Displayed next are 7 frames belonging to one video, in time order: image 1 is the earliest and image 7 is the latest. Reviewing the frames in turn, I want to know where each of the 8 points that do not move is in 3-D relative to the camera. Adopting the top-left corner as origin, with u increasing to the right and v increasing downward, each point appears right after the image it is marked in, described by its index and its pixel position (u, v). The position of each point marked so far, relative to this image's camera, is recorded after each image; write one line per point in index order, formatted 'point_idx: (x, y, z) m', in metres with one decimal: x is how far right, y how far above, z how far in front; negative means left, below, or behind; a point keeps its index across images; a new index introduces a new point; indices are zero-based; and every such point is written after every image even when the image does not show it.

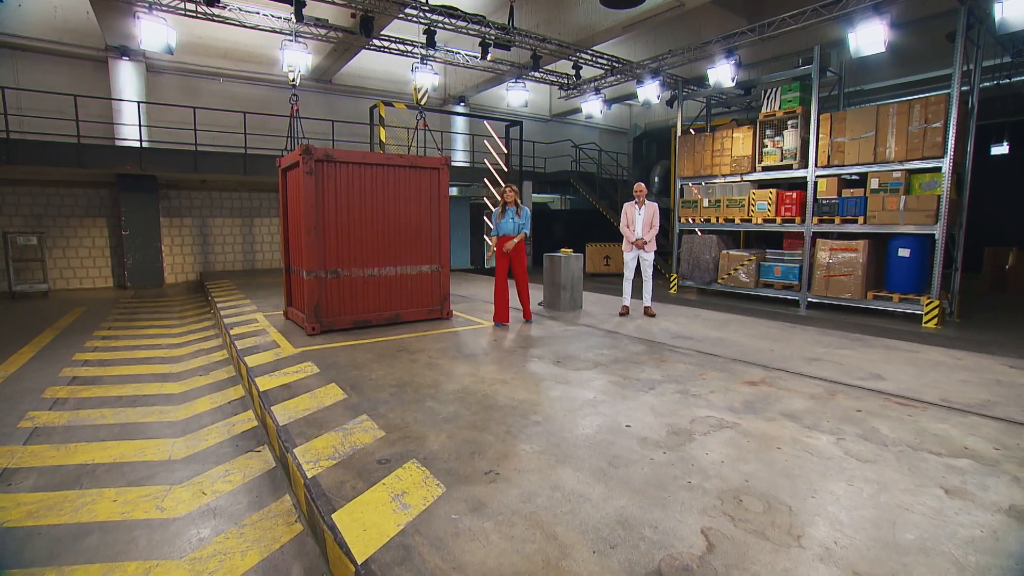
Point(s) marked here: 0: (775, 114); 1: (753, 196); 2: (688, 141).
0: (+3.5, +2.3, +8.9) m
1: (+3.3, +1.3, +9.2) m
2: (+2.7, +2.2, +10.0) m
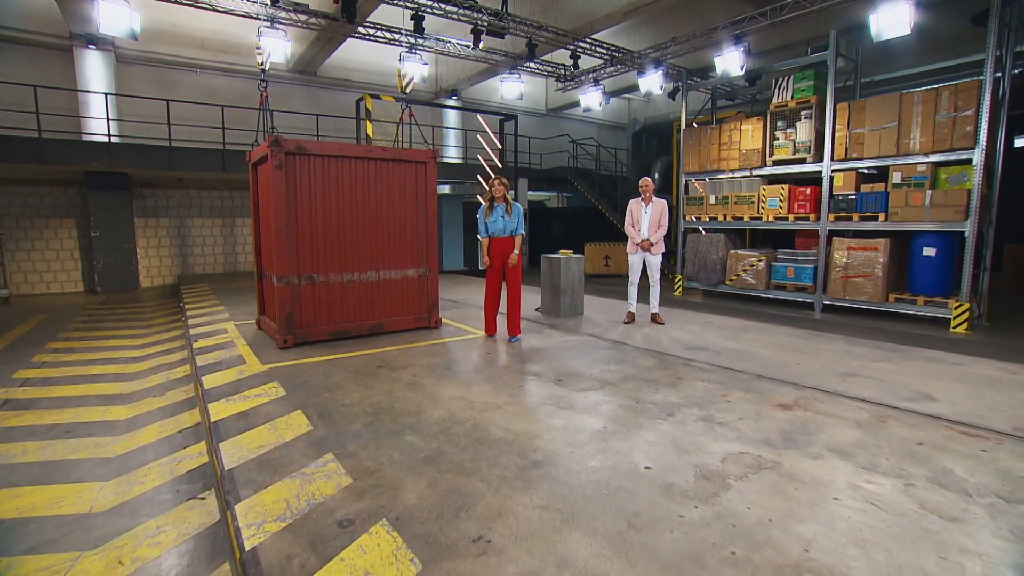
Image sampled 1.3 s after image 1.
0: (+3.4, +2.3, +8.2) m
1: (+3.2, +1.3, +8.5) m
2: (+2.6, +2.2, +9.3) m
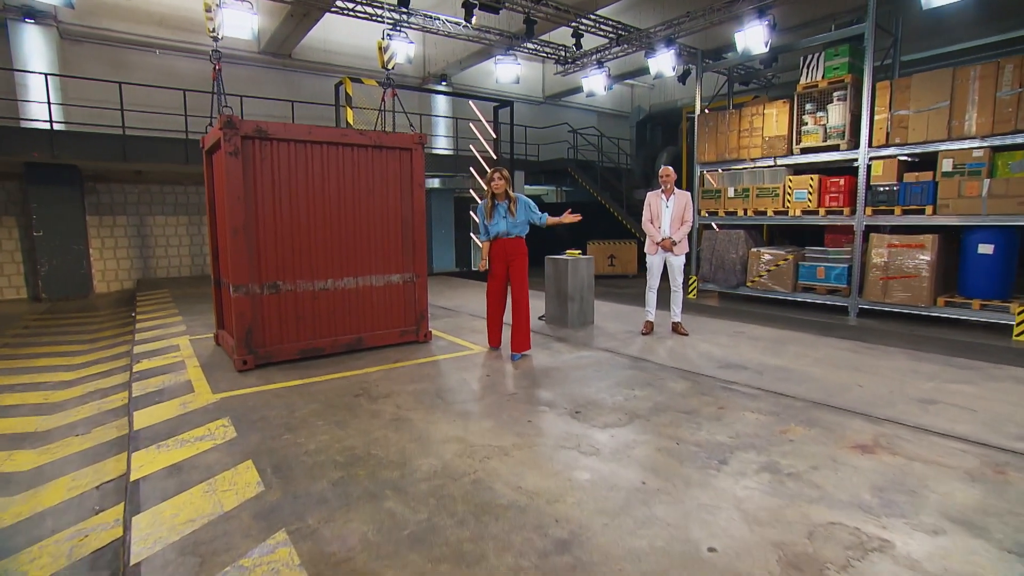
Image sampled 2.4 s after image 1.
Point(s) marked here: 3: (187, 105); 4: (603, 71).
0: (+3.4, +2.3, +7.3) m
1: (+3.2, +1.2, +7.6) m
2: (+2.5, +2.2, +8.4) m
3: (-5.1, +2.9, +10.5) m
4: (+1.6, +3.6, +10.8) m
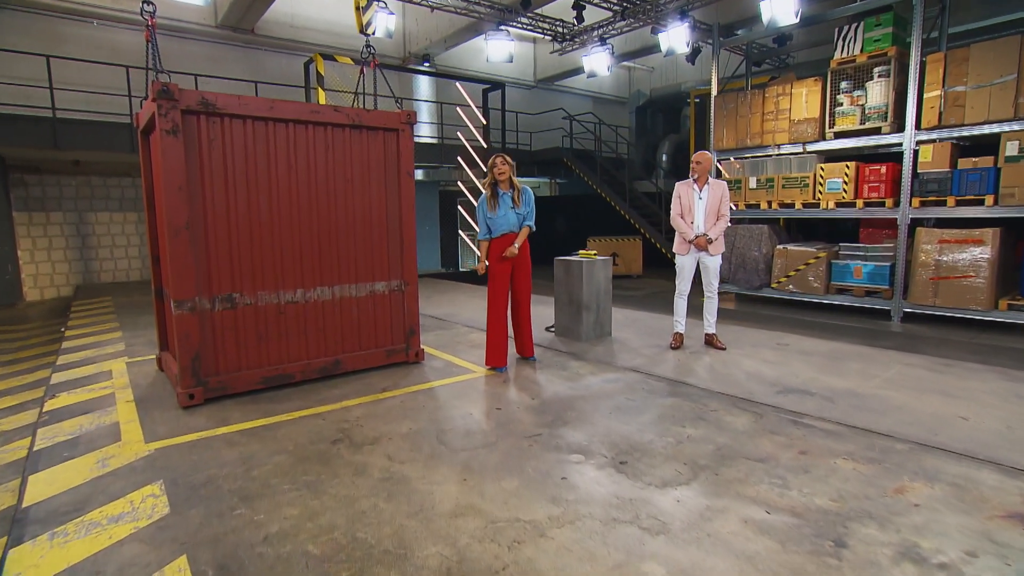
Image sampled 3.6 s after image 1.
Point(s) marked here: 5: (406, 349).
0: (+3.3, +2.2, +6.5) m
1: (+3.2, +1.2, +6.8) m
2: (+2.5, +2.2, +7.6) m
3: (-5.3, +2.8, +9.3) m
4: (+1.4, +3.6, +9.9) m
5: (-0.8, -0.5, +4.9) m
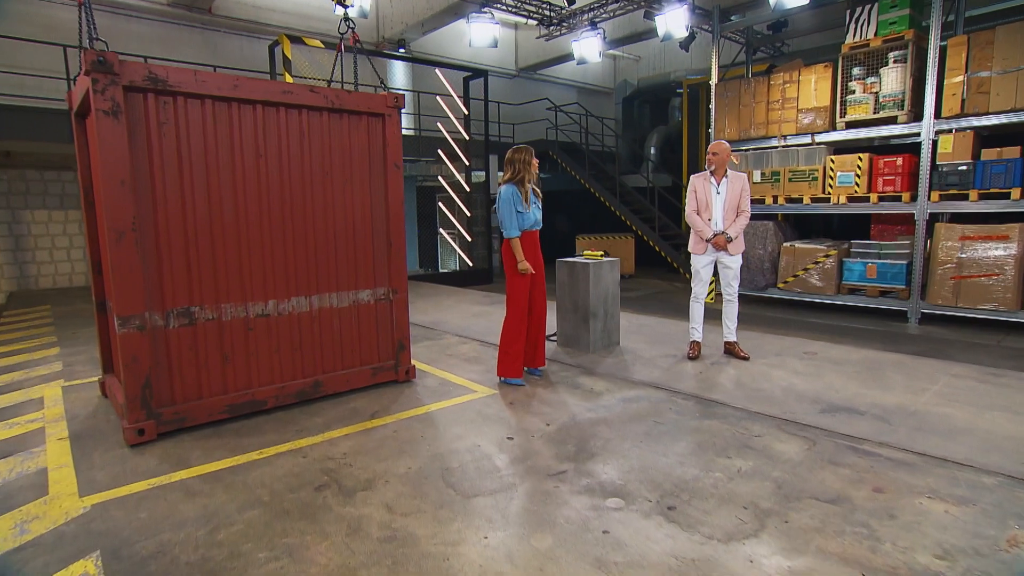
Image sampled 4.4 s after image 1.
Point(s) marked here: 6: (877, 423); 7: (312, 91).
0: (+3.3, +2.2, +6.0) m
1: (+3.1, +1.2, +6.3) m
2: (+2.3, +2.1, +7.1) m
3: (-5.5, +2.7, +8.4) m
4: (+1.1, +3.6, +9.4) m
5: (-0.8, -0.5, +4.3) m
6: (+1.9, -0.7, +3.5) m
7: (-1.1, +1.1, +3.7) m
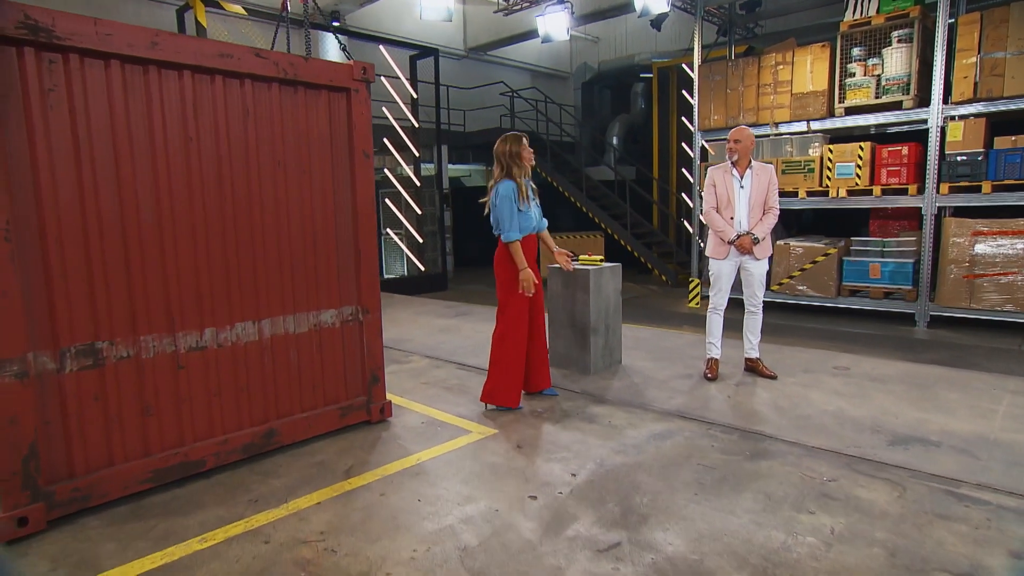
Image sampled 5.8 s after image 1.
0: (+3.0, +2.3, +5.6) m
1: (+2.8, +1.2, +5.9) m
2: (+2.0, +2.1, +6.5) m
3: (-6.0, +2.6, +7.1) m
4: (+0.5, +3.6, +8.7) m
5: (-0.8, -0.6, +3.5) m
6: (+2.0, -0.7, +3.0) m
7: (-1.1, +1.0, +2.9) m
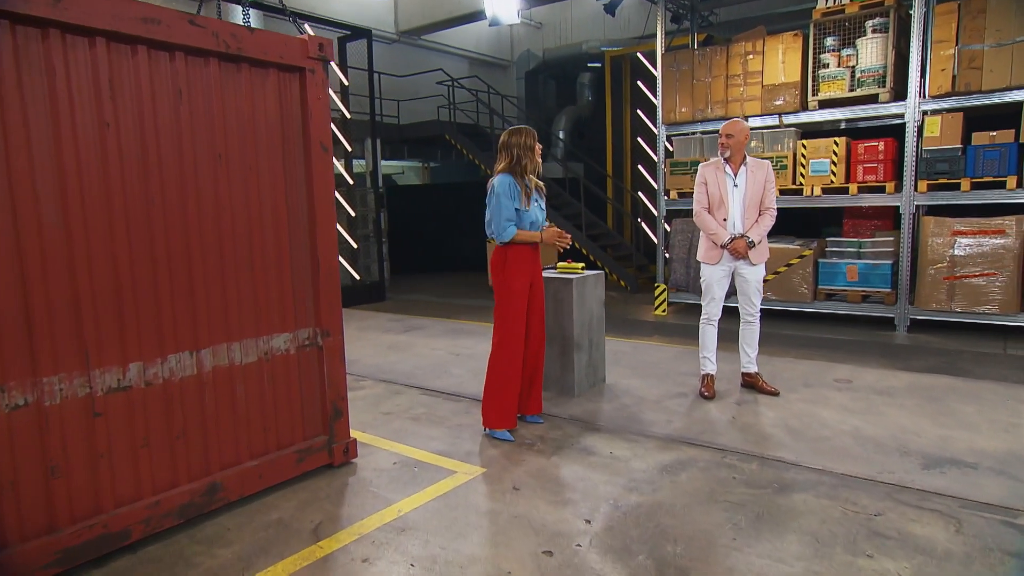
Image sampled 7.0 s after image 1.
0: (+2.7, +2.2, +5.4) m
1: (+2.5, +1.2, +5.7) m
2: (+1.6, +2.1, +6.3) m
3: (-6.4, +2.4, +6.0) m
4: (-0.1, +3.5, +8.2) m
5: (-0.8, -0.7, +2.9) m
6: (+2.0, -0.8, +2.7) m
7: (-1.1, +0.9, +2.3) m
